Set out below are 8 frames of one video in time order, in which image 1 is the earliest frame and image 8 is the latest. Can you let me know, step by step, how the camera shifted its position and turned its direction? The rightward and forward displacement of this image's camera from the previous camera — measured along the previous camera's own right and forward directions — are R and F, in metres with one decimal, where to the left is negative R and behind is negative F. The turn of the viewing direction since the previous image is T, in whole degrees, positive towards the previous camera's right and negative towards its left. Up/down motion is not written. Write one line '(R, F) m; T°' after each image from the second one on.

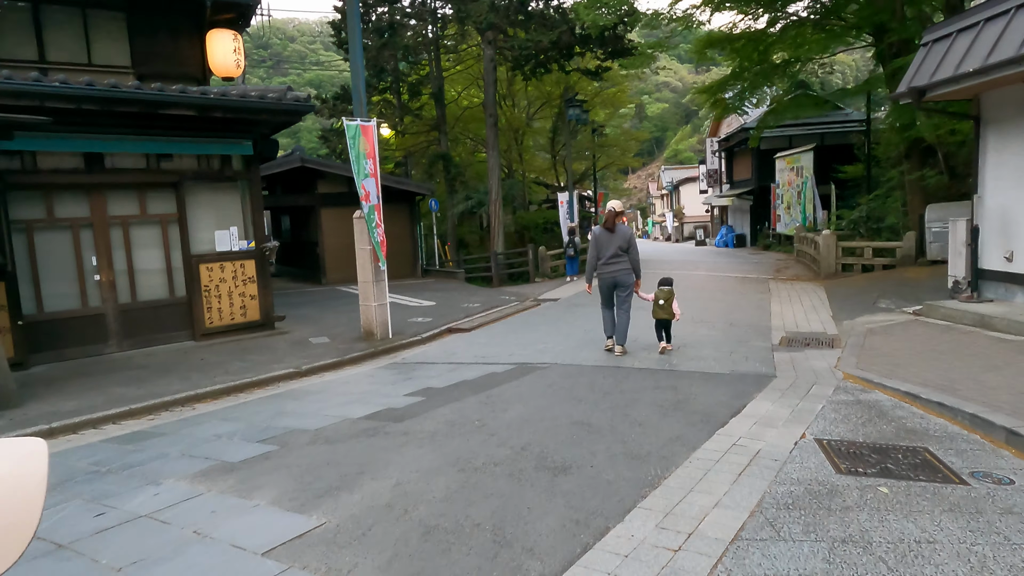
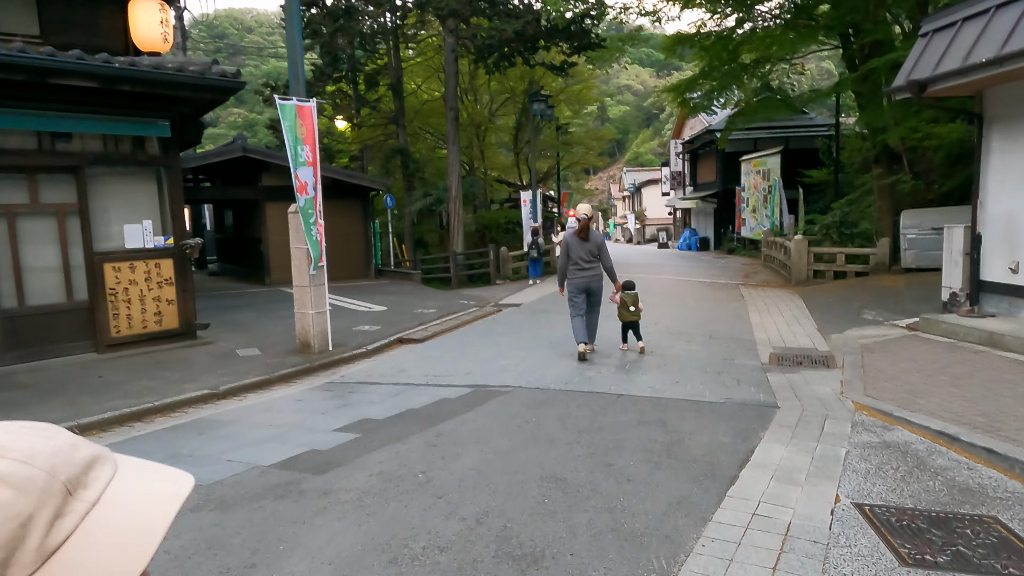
(0.0, +1.1) m; +3°
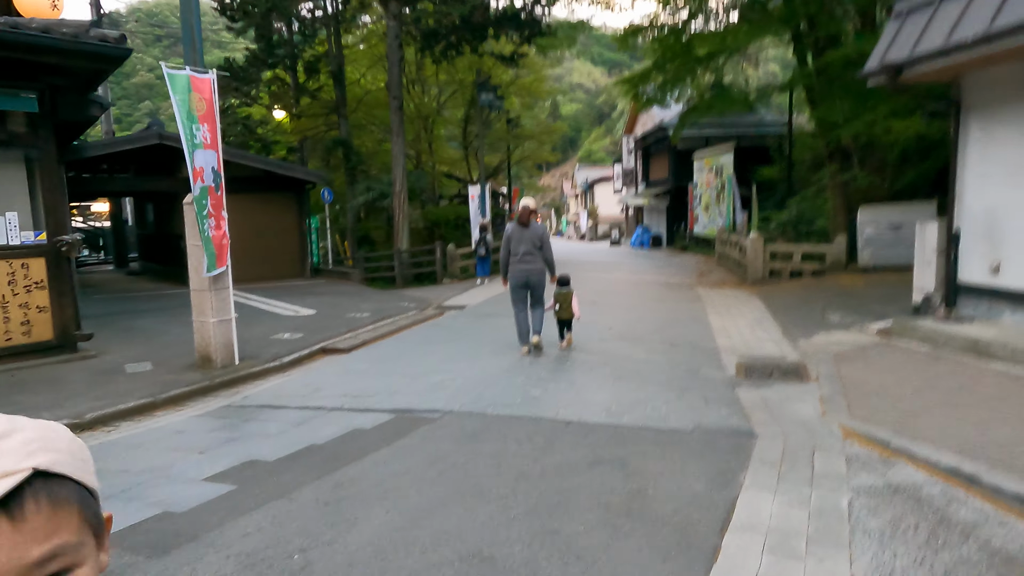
(+0.2, +1.0) m; +4°
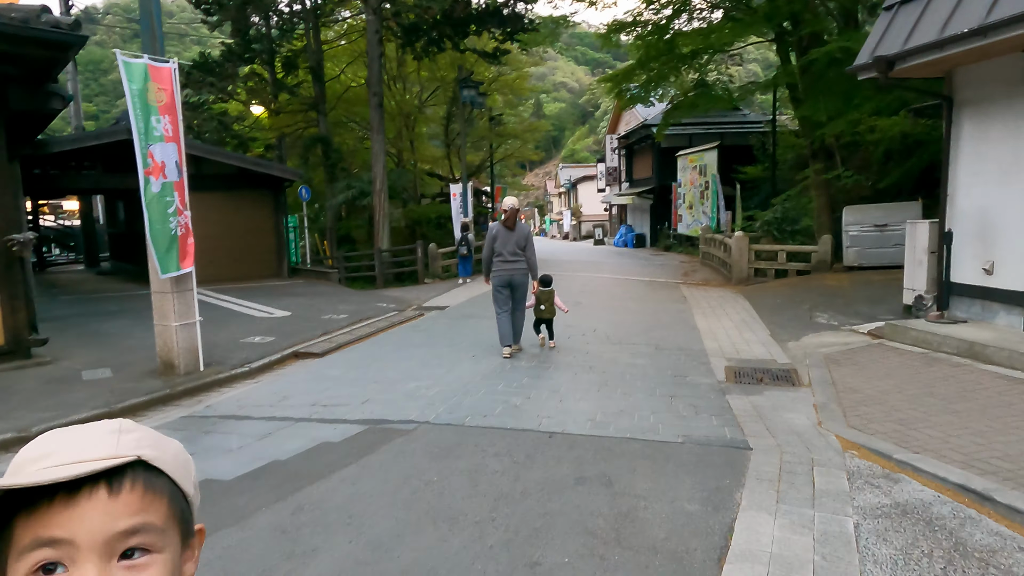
(0.0, +0.3) m; +1°
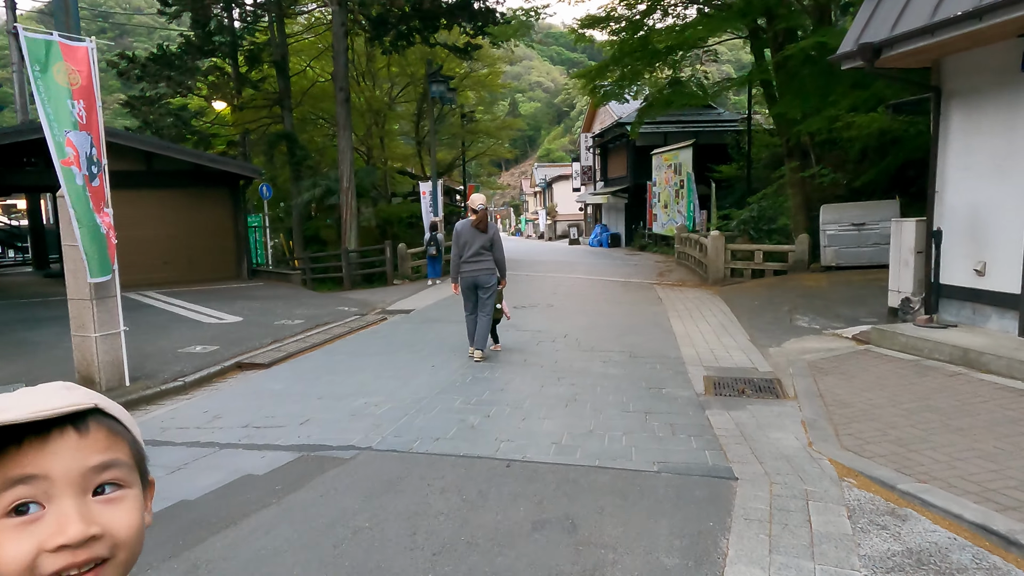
(+0.1, +0.6) m; +2°
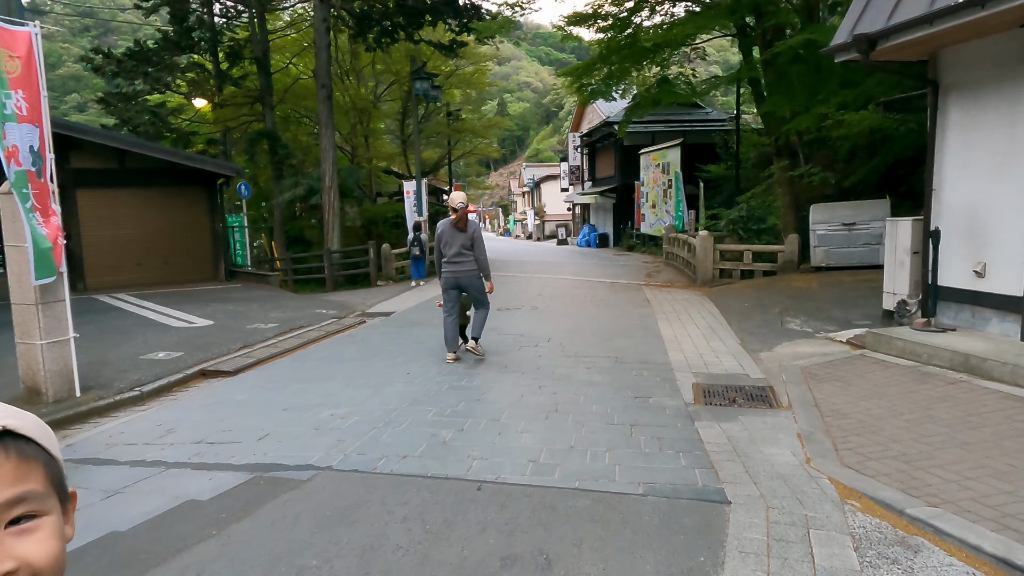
(+0.1, +0.4) m; +1°
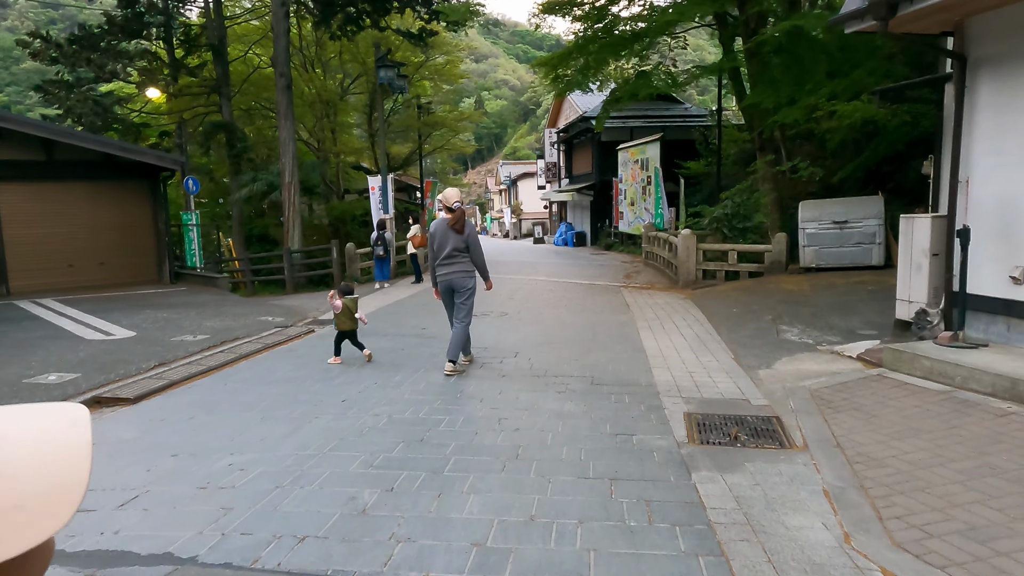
(+0.2, +1.1) m; +2°
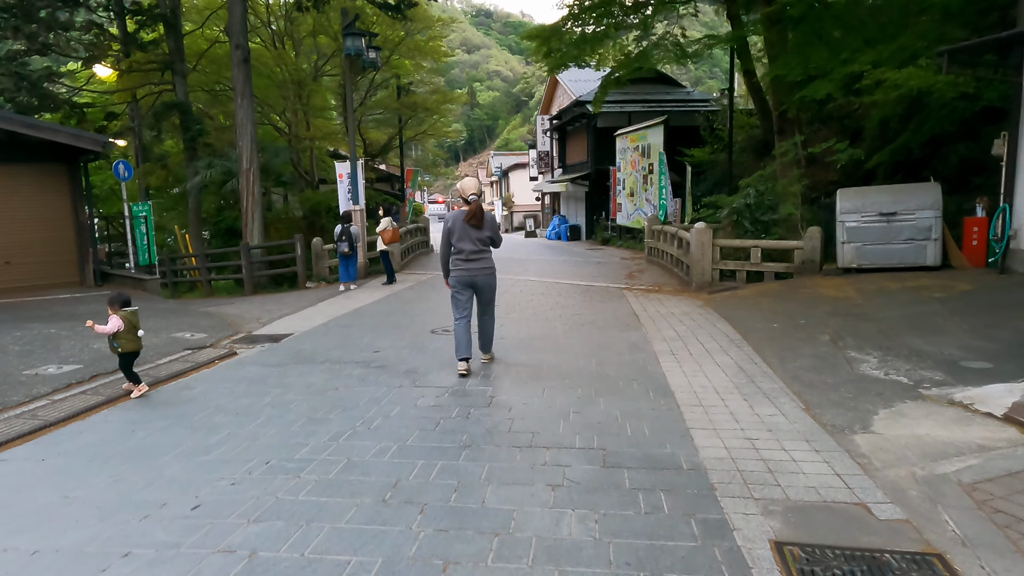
(+0.1, +2.2) m; +1°
